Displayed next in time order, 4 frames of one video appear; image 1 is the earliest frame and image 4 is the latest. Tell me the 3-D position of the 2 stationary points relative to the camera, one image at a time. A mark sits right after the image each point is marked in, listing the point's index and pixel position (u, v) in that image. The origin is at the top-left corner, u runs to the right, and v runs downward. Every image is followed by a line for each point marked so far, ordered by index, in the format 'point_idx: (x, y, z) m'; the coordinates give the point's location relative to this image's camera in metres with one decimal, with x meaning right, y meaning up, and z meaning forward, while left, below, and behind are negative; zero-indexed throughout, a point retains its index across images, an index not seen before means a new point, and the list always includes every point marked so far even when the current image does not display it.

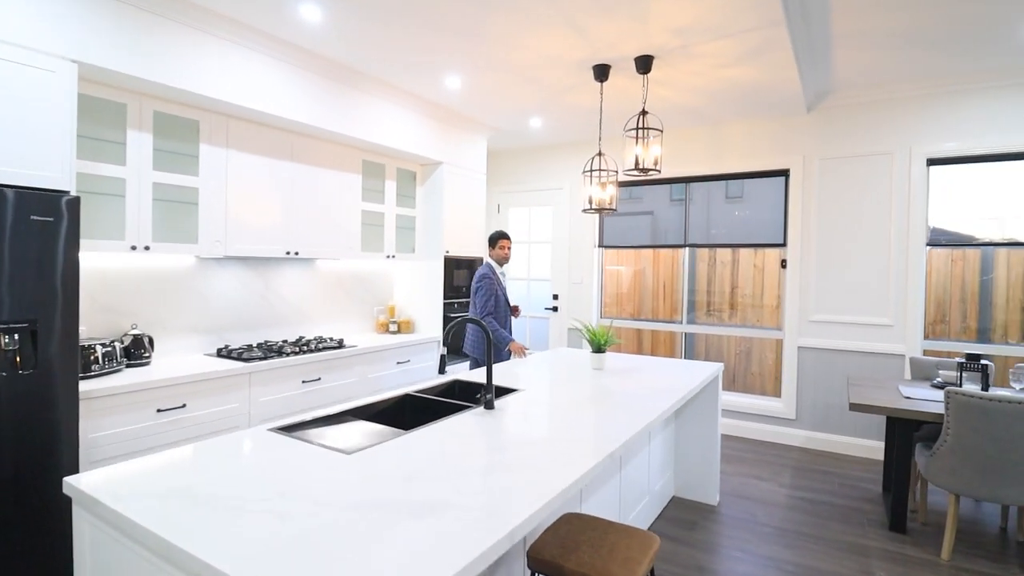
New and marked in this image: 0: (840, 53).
0: (+2.0, +1.4, +3.3) m
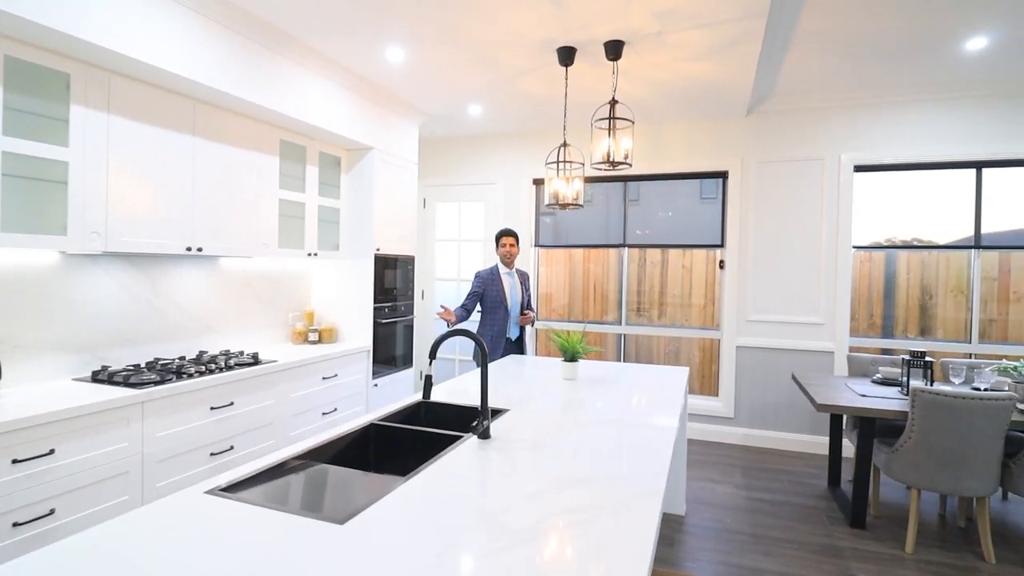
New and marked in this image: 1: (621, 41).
0: (+1.7, +1.4, +3.3) m
1: (+0.6, +1.3, +2.9) m
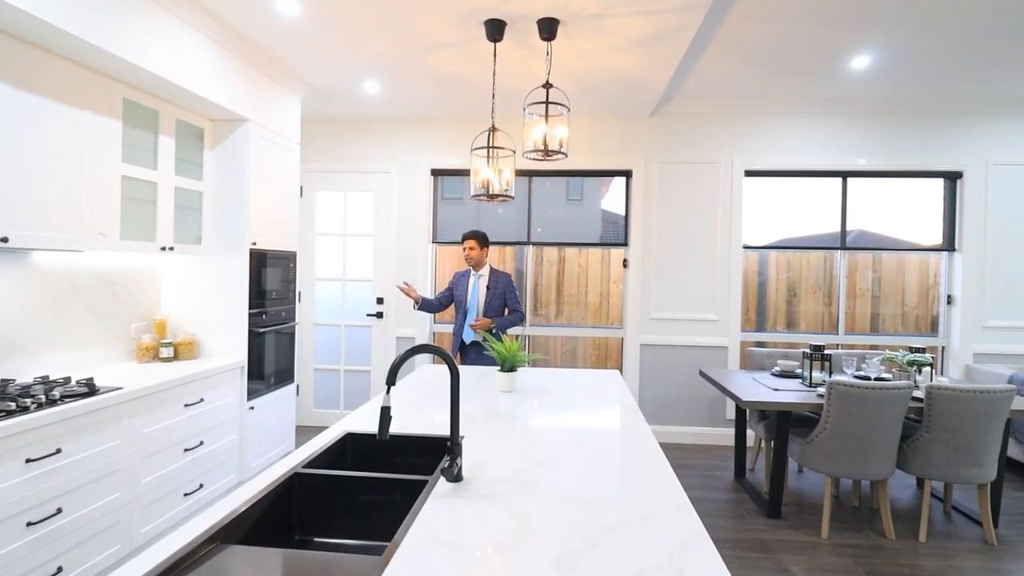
0: (+1.2, +1.4, +3.4) m
1: (+0.2, +1.3, +2.6) m
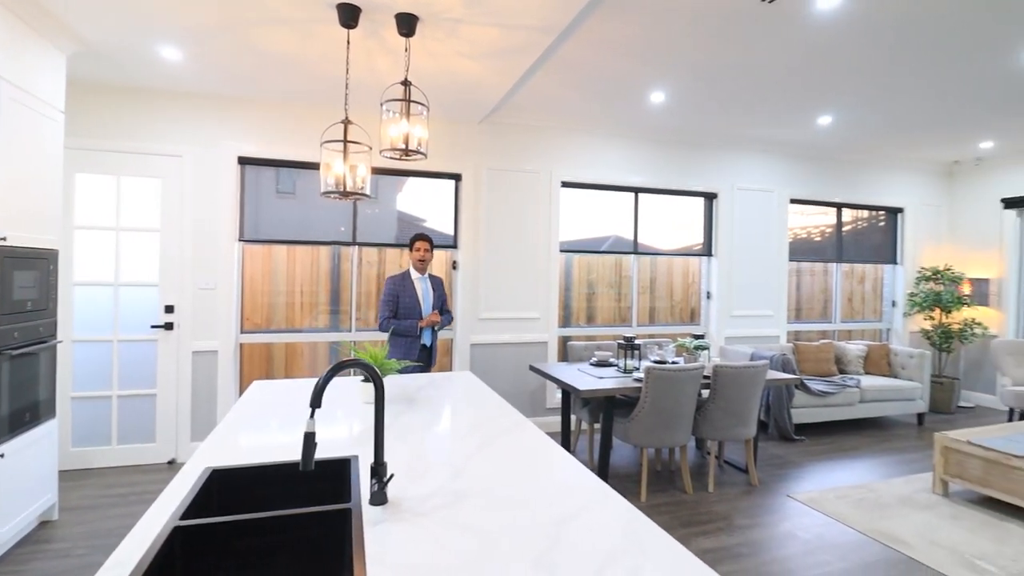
0: (+0.2, +1.4, +3.6) m
1: (-0.5, +1.3, +2.6) m
